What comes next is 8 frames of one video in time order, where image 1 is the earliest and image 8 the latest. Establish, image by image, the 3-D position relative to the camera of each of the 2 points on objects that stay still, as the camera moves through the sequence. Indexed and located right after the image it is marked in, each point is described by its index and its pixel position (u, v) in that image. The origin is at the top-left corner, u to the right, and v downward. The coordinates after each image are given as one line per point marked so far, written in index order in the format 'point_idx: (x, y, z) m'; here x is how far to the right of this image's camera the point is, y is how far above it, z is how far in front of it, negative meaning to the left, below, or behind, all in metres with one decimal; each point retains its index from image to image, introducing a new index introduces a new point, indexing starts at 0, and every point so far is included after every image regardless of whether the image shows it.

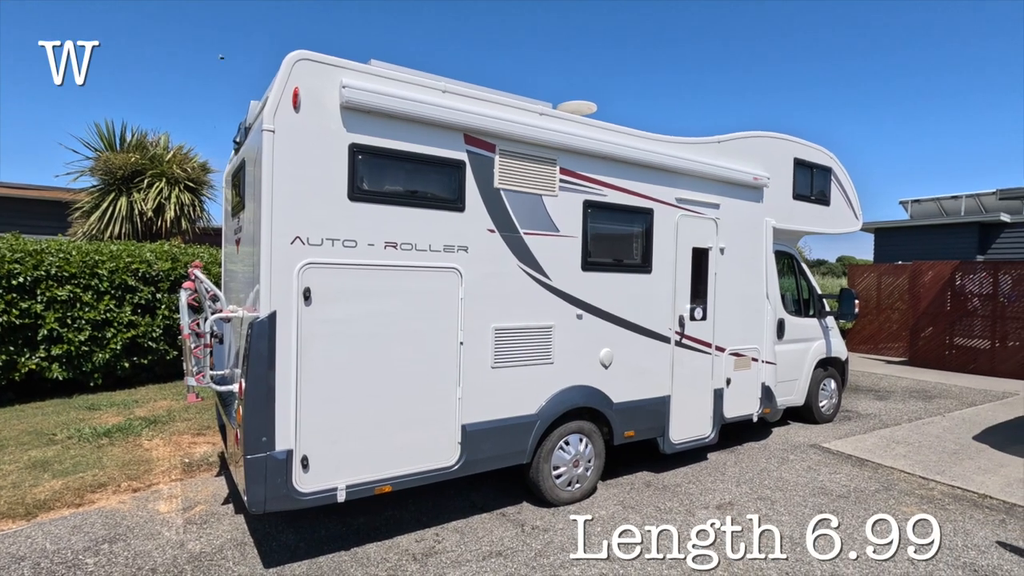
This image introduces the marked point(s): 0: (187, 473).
0: (-2.6, -1.5, +4.6) m
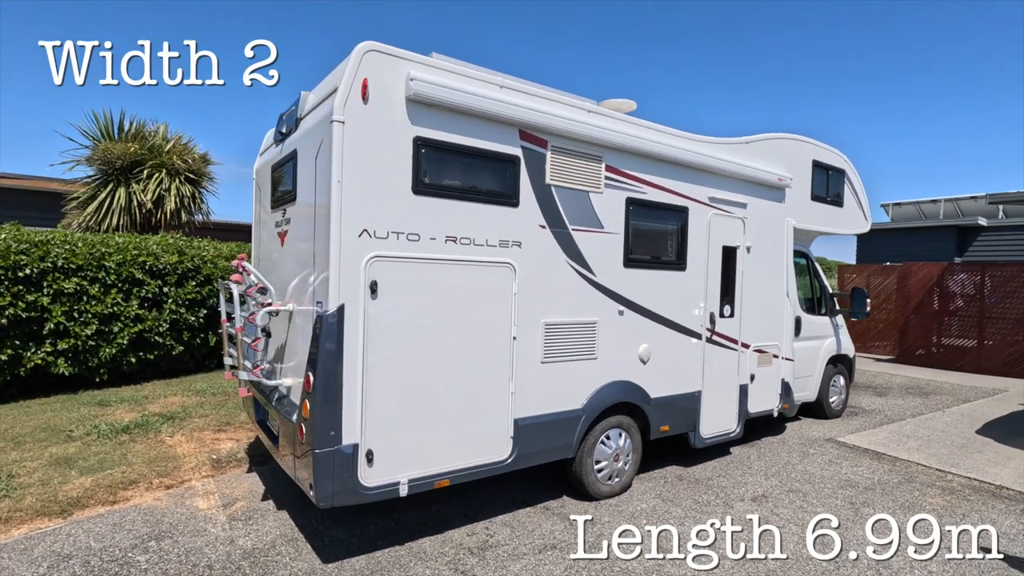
0: (-2.3, -1.5, +4.6) m
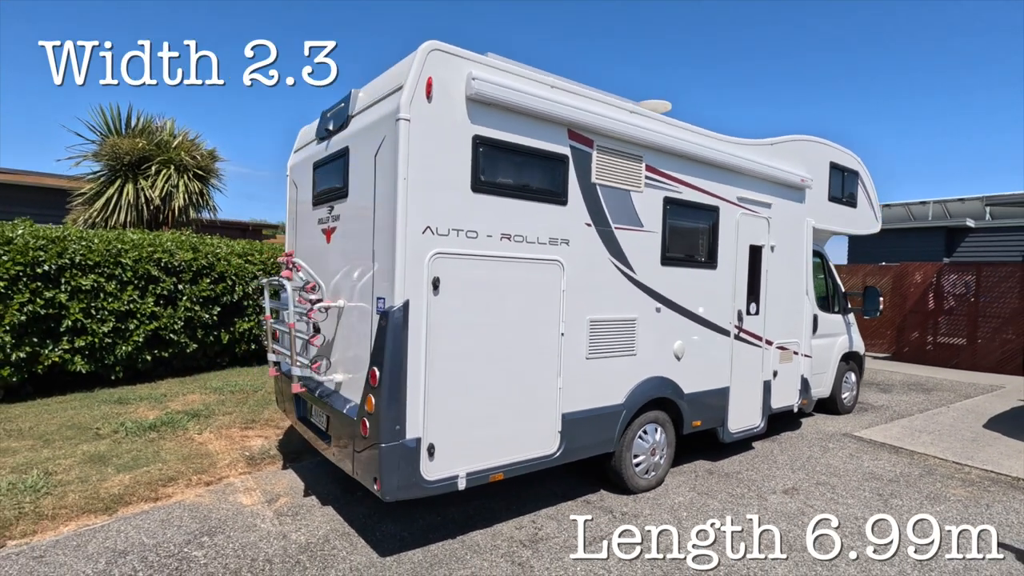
0: (-2.1, -1.4, +4.6) m
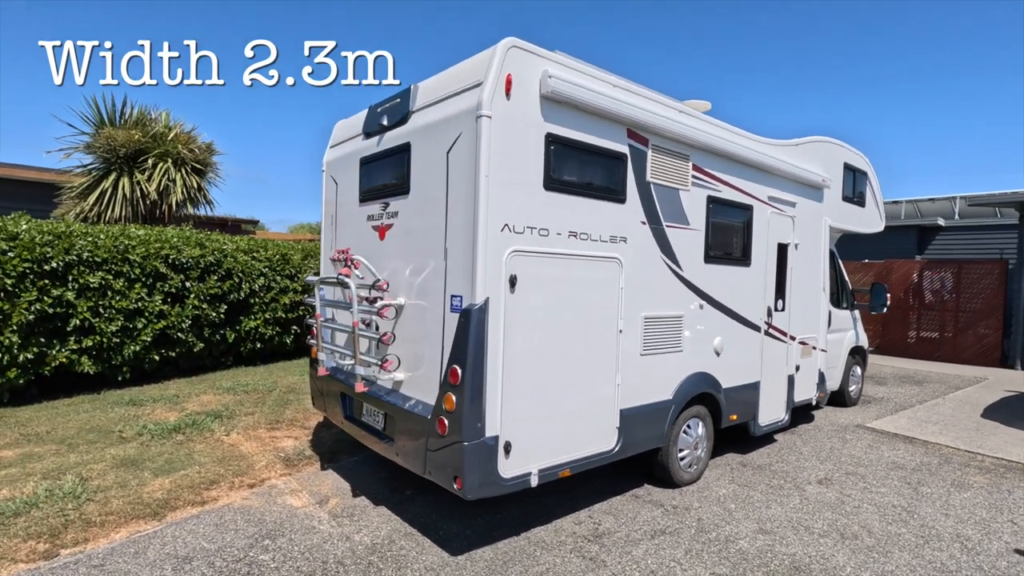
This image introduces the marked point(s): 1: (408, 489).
0: (-1.7, -1.4, +4.5) m
1: (-0.7, -1.5, +4.1) m
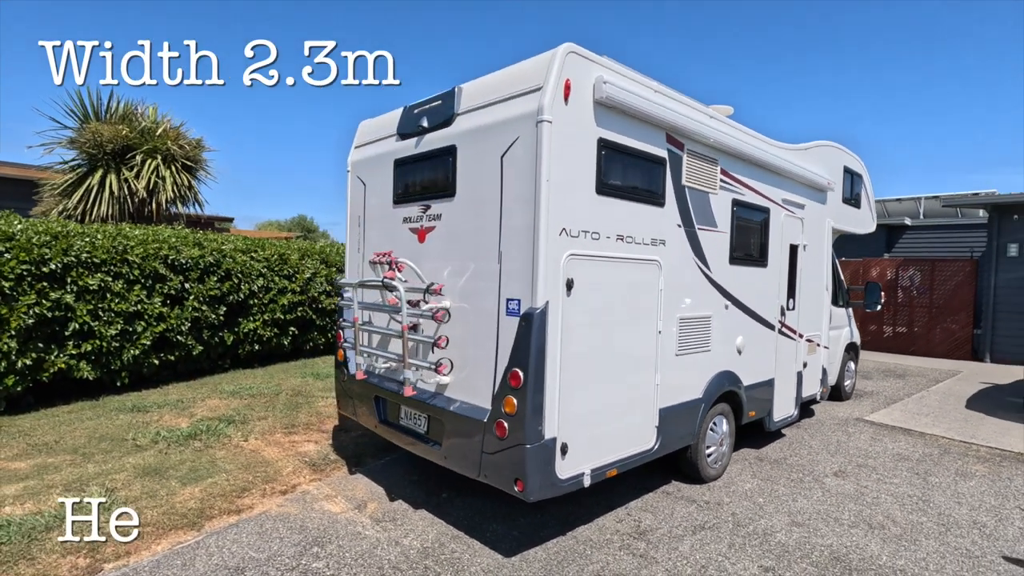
0: (-1.5, -1.4, +4.4) m
1: (-0.5, -1.5, +4.1) m
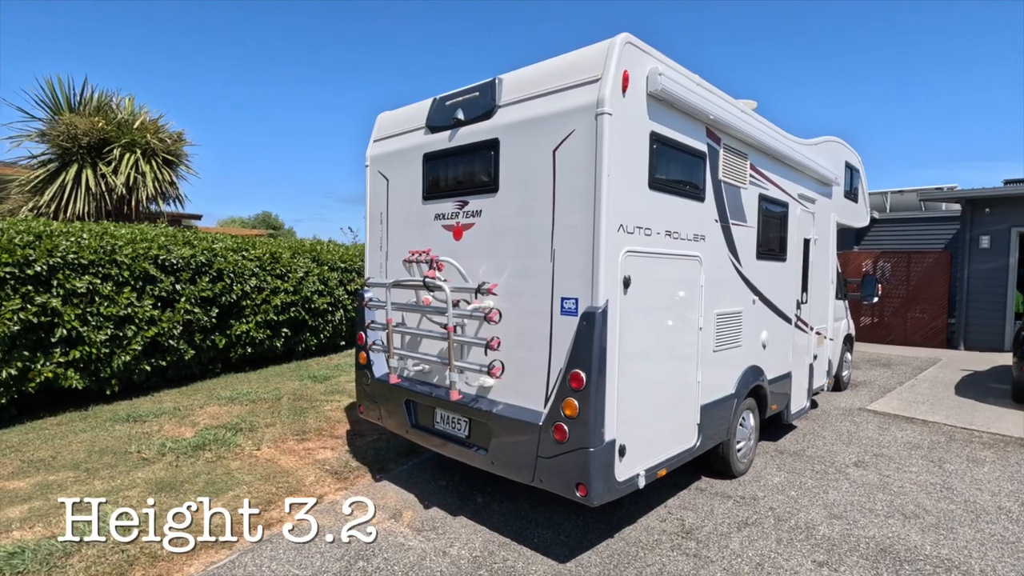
0: (-1.2, -1.4, +4.2) m
1: (-0.2, -1.5, +4.0) m
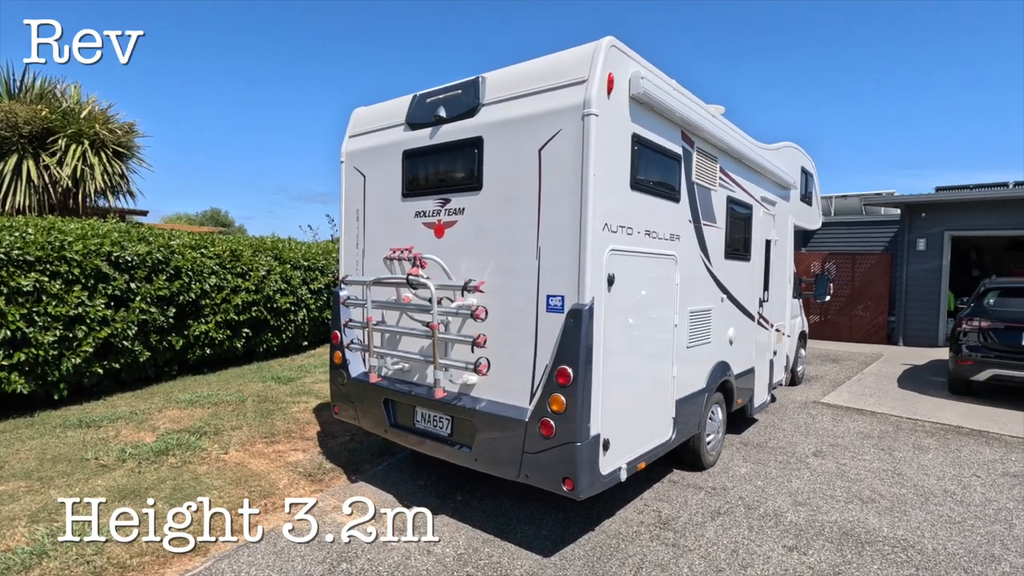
0: (-1.4, -1.4, +4.2) m
1: (-0.4, -1.4, +4.0) m
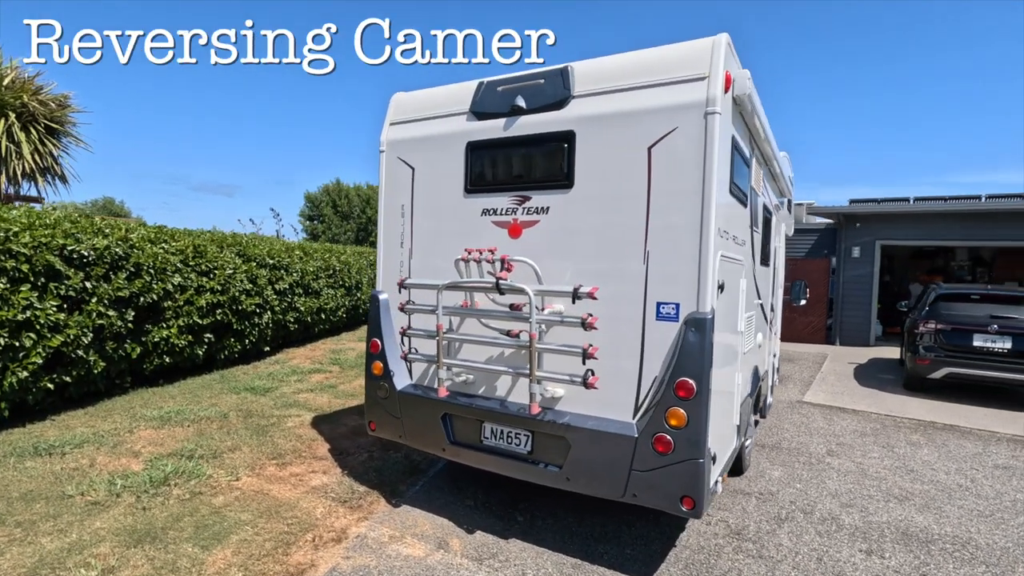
0: (-1.0, -1.4, +3.7) m
1: (0.0, -1.5, +3.7) m
